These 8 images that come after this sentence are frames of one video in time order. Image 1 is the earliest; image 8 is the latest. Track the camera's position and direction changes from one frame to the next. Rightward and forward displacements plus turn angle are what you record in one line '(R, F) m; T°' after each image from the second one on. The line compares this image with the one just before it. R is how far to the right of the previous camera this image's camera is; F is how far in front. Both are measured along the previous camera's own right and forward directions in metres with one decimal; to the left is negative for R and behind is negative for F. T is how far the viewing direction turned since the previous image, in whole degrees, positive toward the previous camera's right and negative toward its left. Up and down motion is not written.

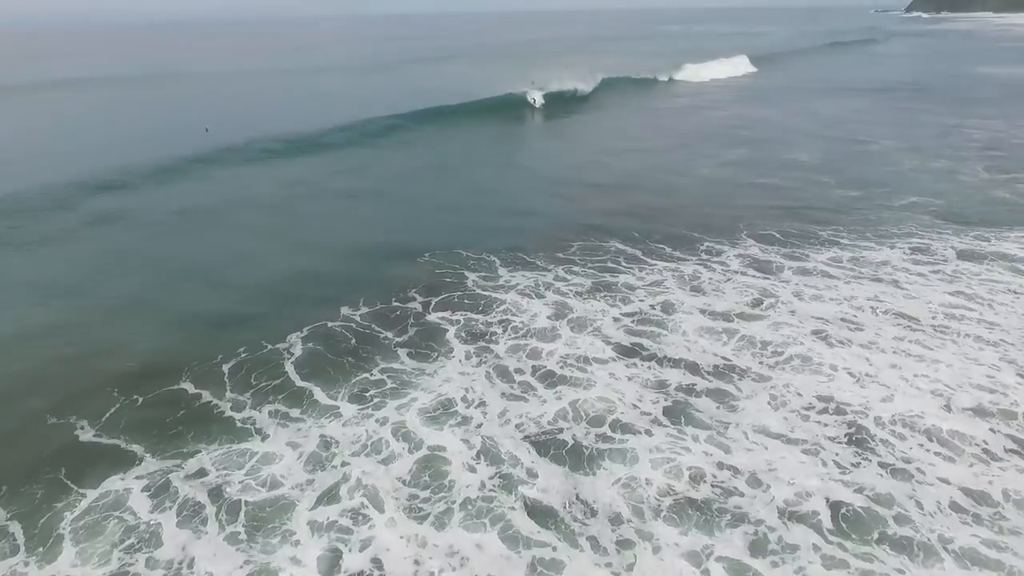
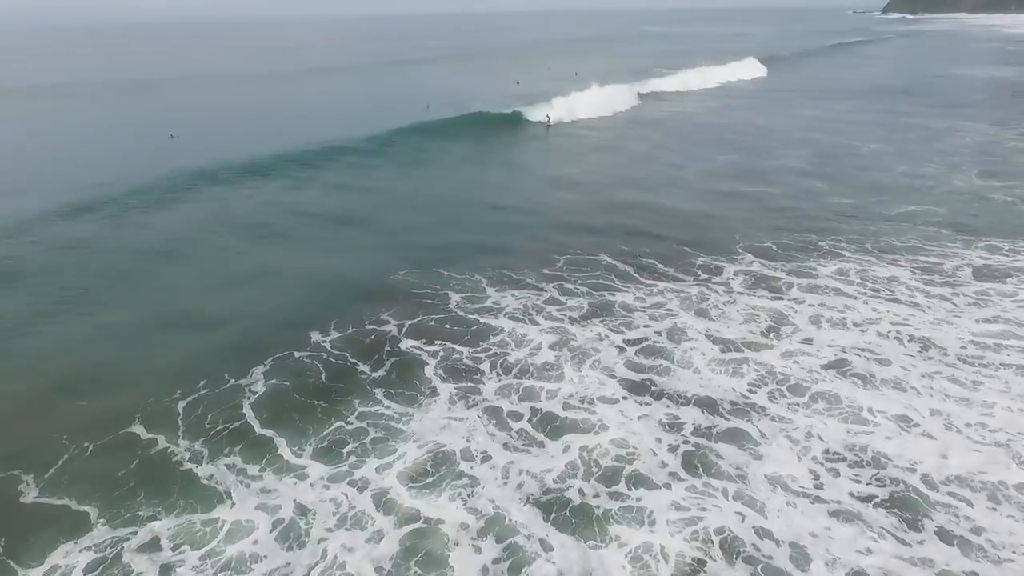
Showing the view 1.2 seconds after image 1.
(-0.4, +1.7) m; +2°
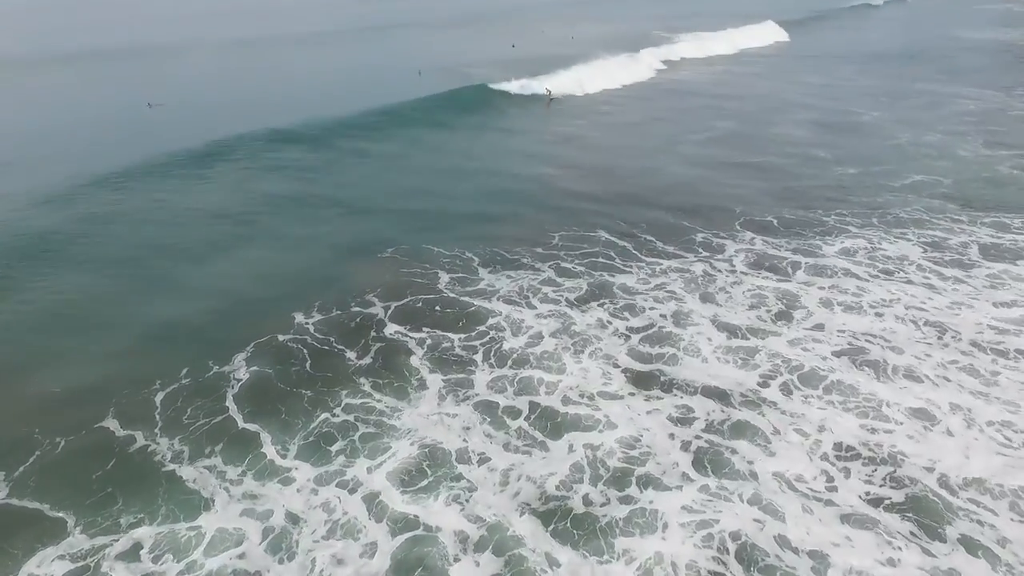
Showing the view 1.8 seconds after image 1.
(-0.1, +0.9) m; +1°
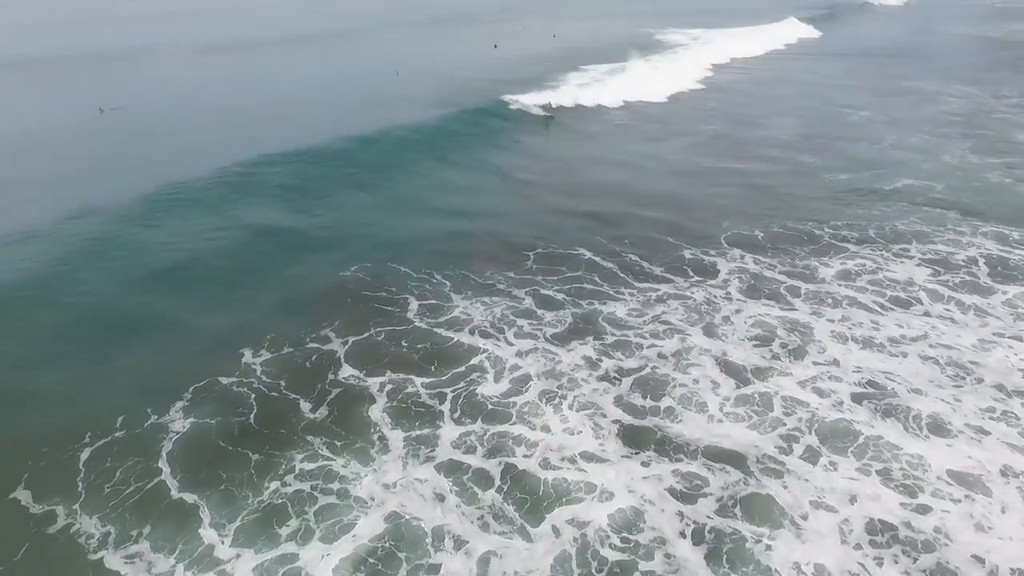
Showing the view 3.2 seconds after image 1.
(0.0, +2.0) m; +2°
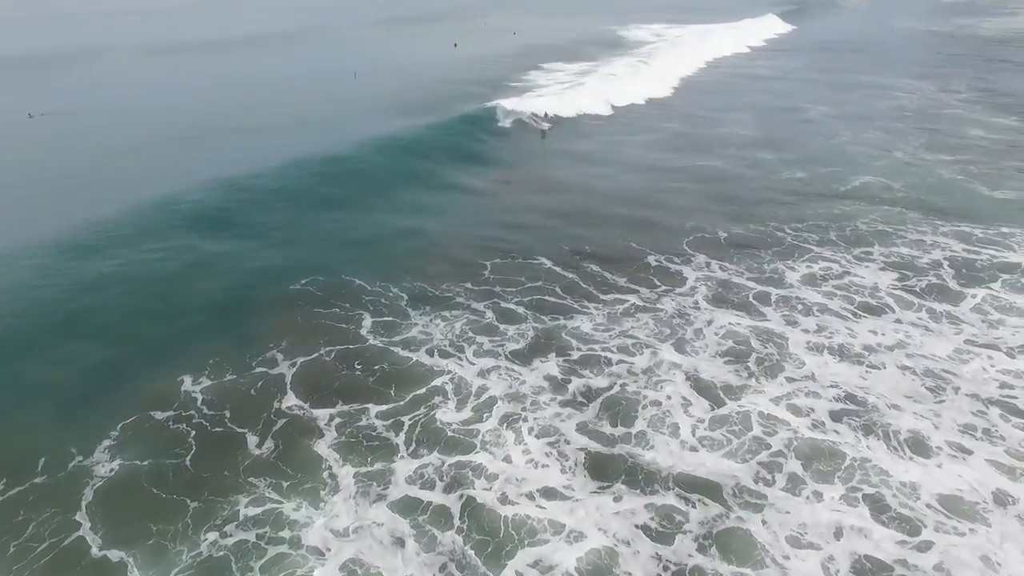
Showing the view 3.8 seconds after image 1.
(+0.1, +1.0) m; +3°
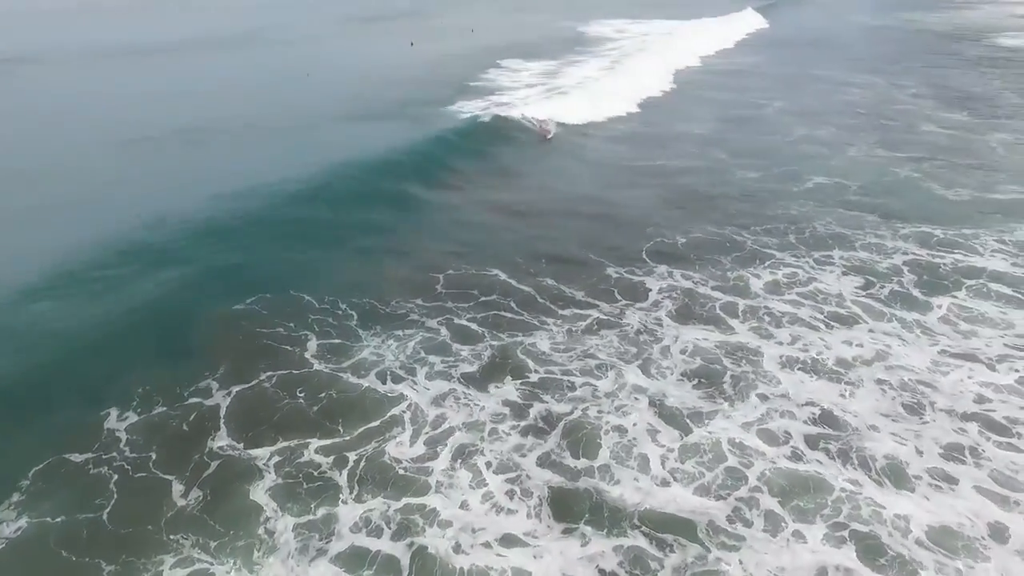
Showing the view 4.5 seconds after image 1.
(+0.2, +1.1) m; +3°
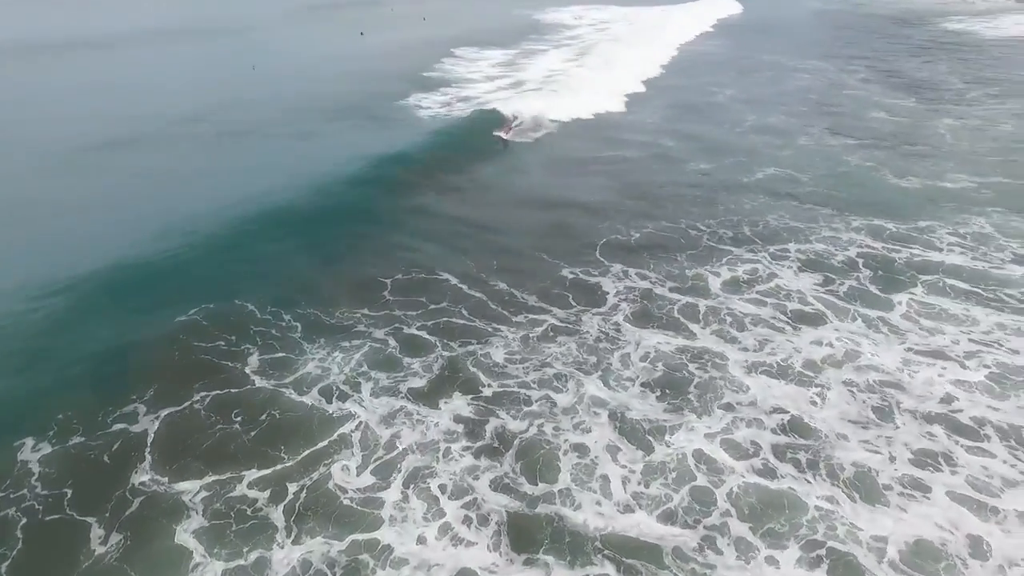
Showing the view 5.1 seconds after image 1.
(+0.2, +1.0) m; +4°
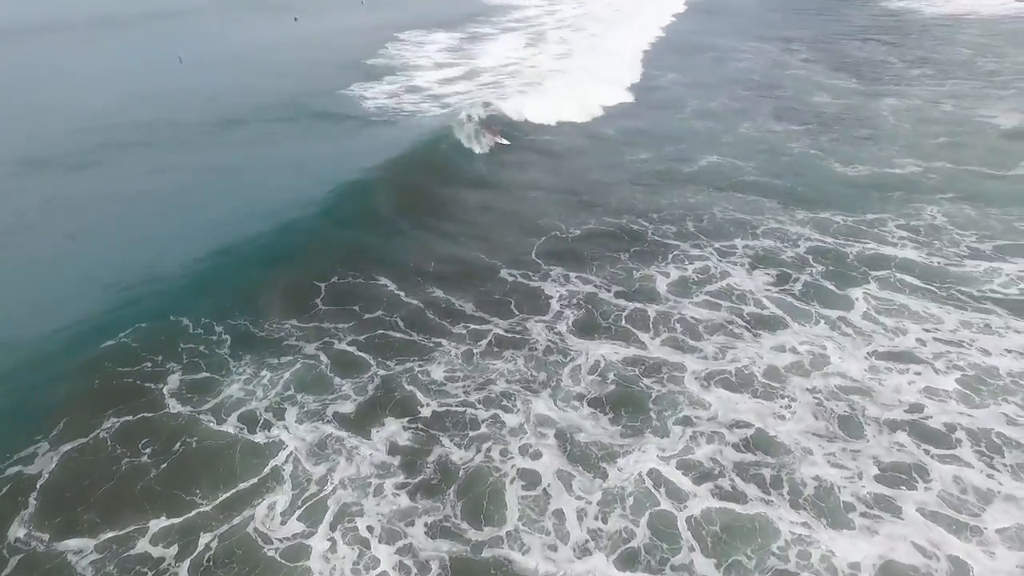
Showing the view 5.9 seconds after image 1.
(+0.3, +1.4) m; +4°
